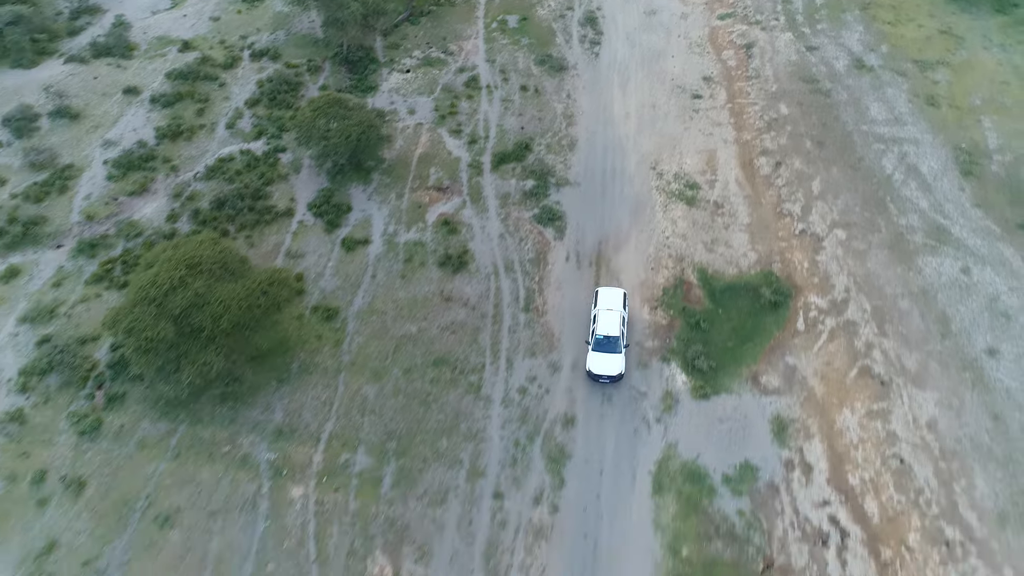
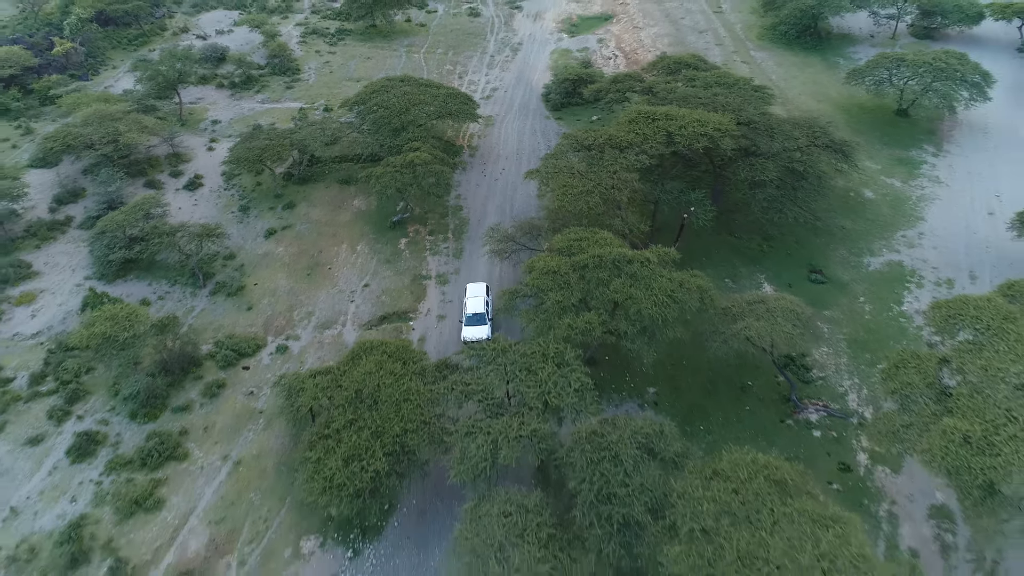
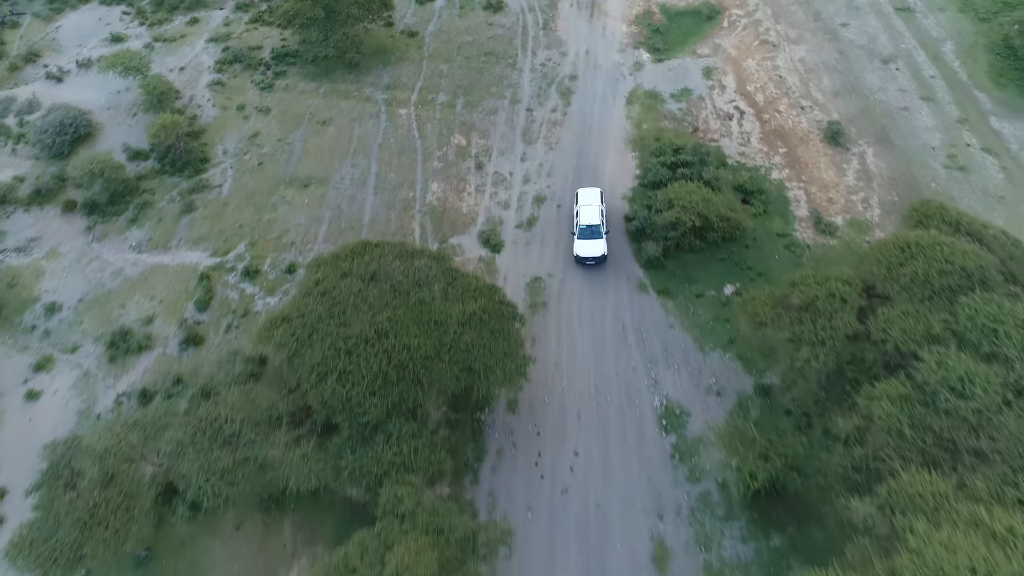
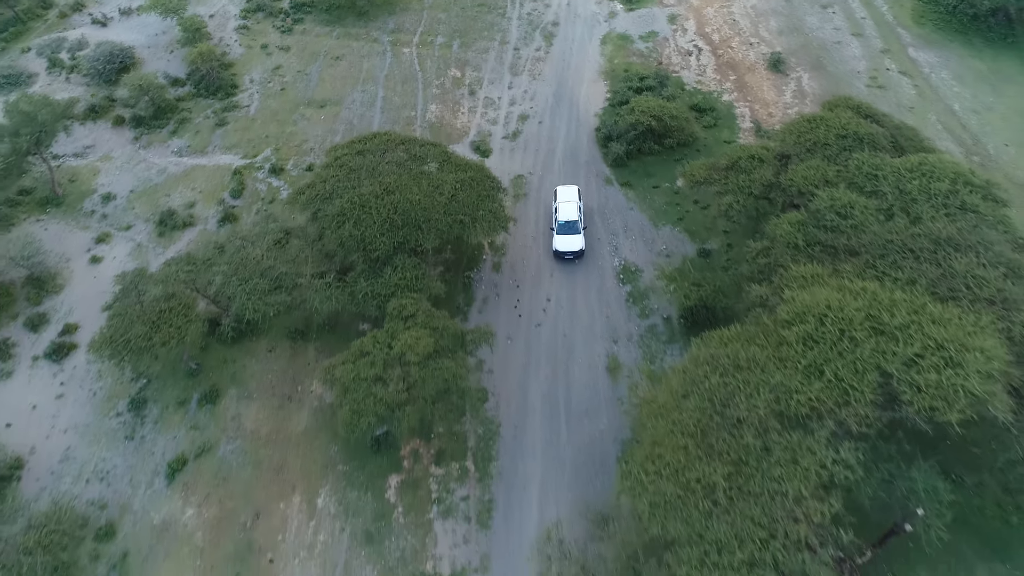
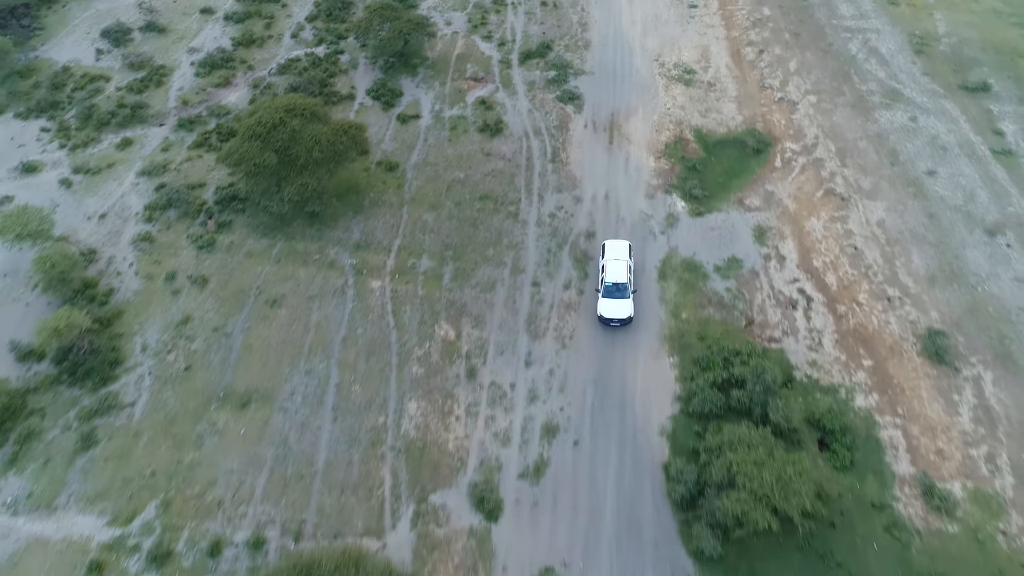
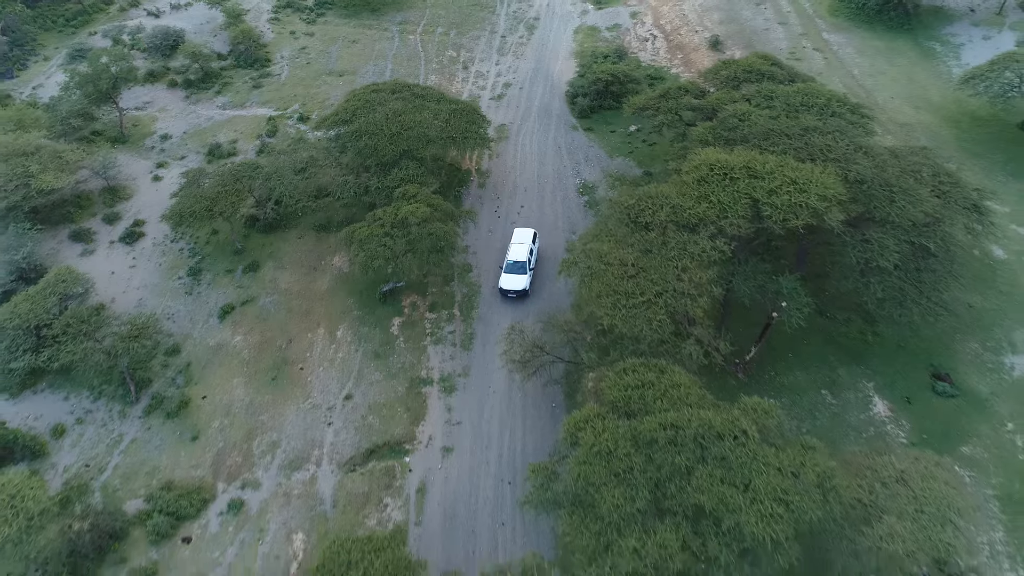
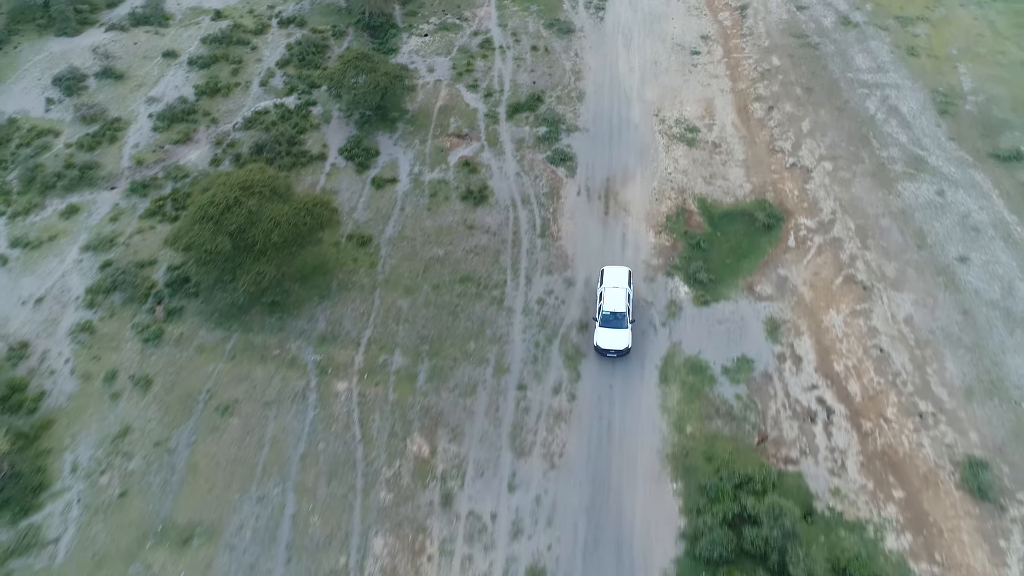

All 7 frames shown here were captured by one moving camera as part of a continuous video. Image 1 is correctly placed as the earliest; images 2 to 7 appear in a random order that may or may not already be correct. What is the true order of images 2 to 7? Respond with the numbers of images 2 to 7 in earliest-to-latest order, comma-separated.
7, 5, 3, 4, 6, 2
